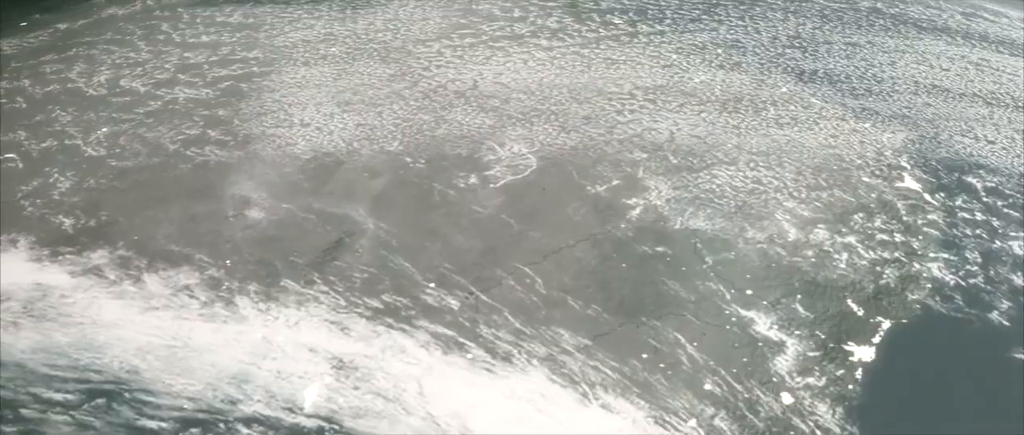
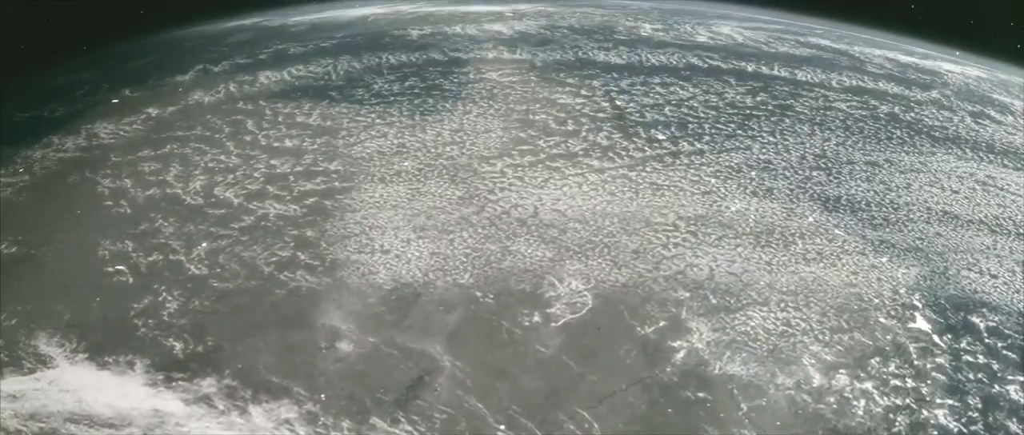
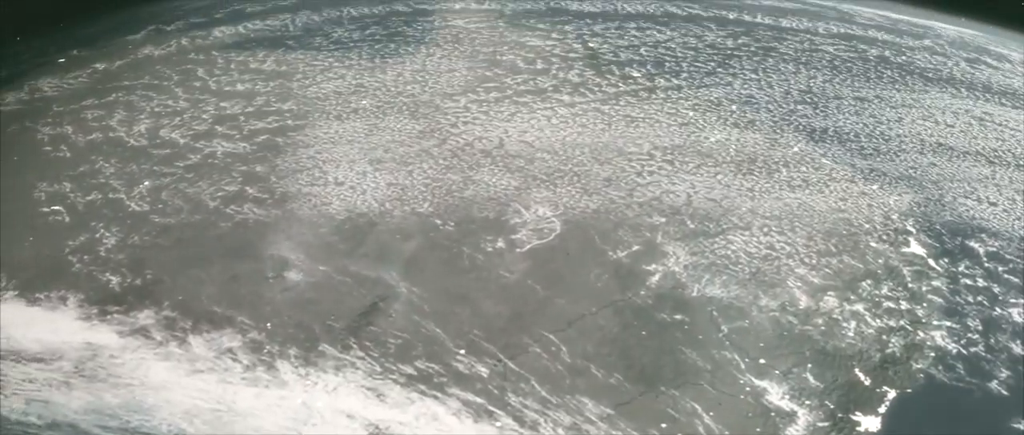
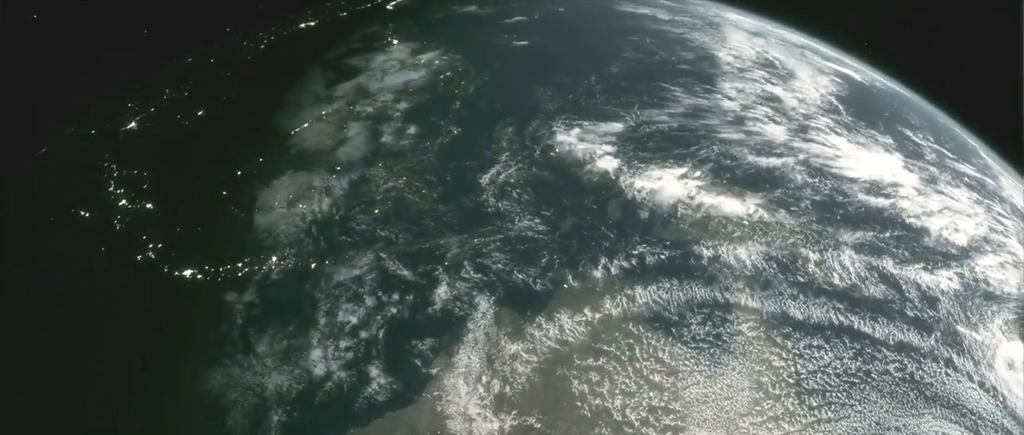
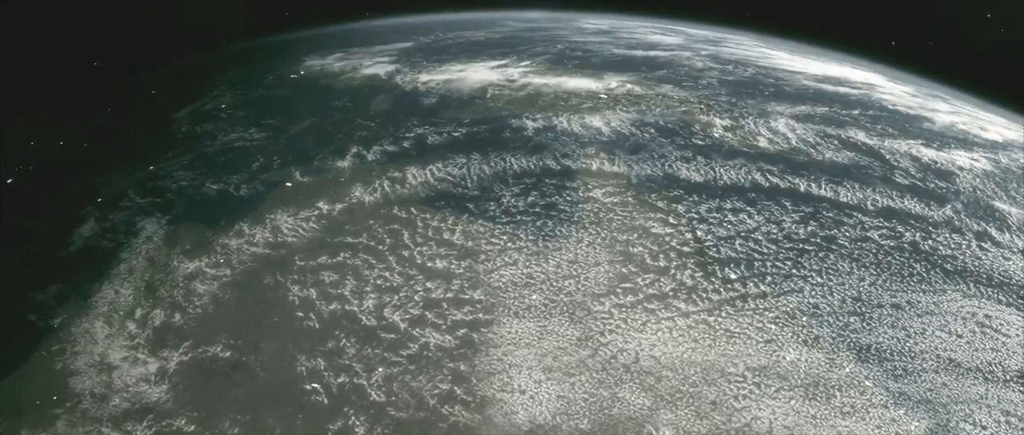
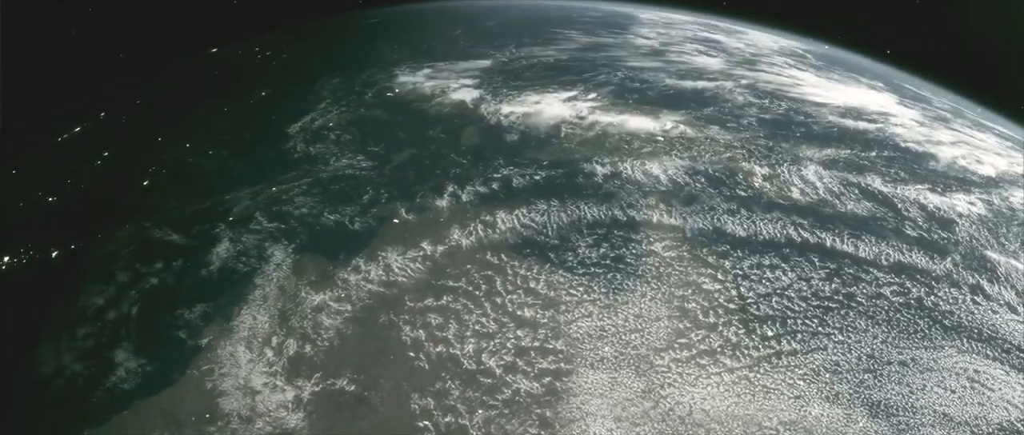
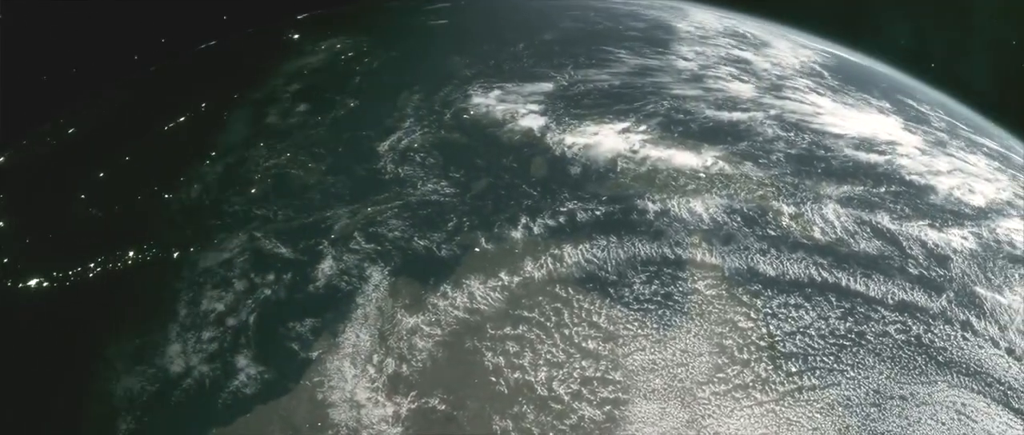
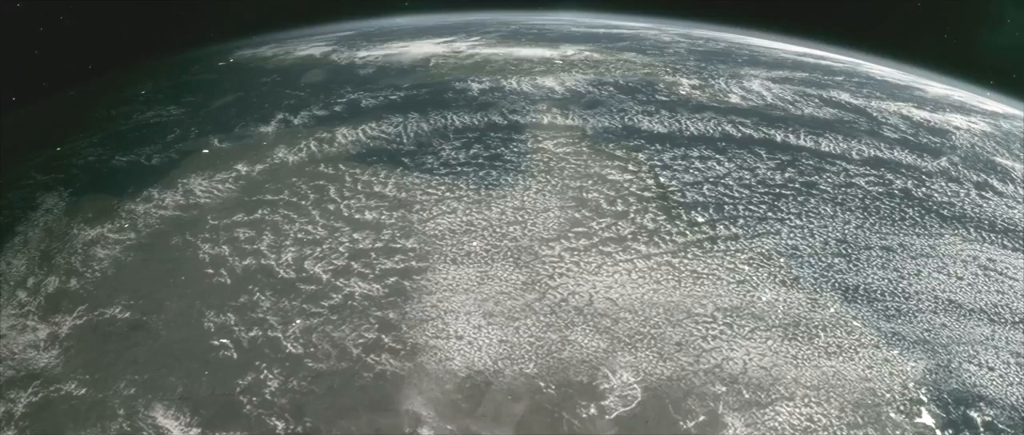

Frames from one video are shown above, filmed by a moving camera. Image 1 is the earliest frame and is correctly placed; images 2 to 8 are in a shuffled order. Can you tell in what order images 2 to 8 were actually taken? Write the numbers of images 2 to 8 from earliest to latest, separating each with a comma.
3, 2, 8, 5, 6, 7, 4
